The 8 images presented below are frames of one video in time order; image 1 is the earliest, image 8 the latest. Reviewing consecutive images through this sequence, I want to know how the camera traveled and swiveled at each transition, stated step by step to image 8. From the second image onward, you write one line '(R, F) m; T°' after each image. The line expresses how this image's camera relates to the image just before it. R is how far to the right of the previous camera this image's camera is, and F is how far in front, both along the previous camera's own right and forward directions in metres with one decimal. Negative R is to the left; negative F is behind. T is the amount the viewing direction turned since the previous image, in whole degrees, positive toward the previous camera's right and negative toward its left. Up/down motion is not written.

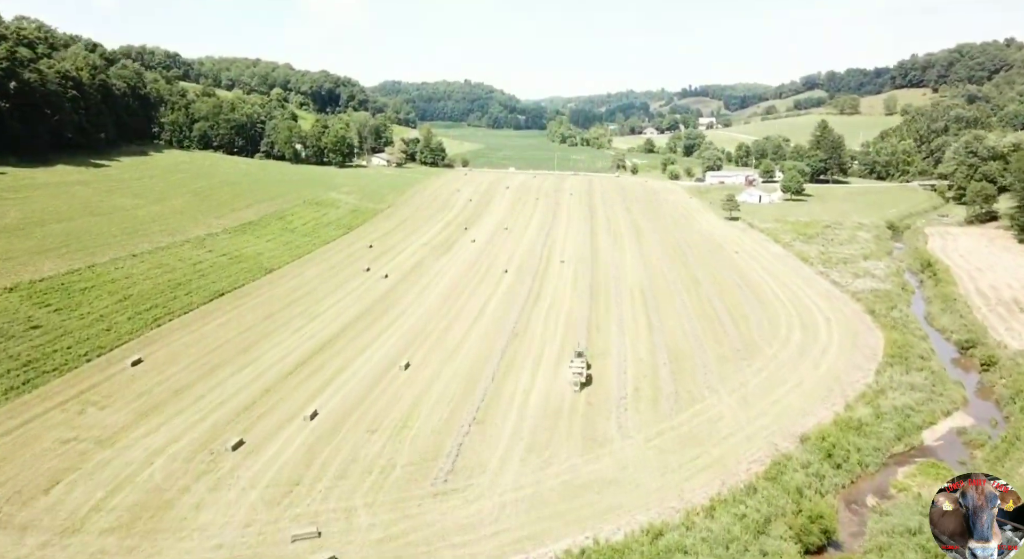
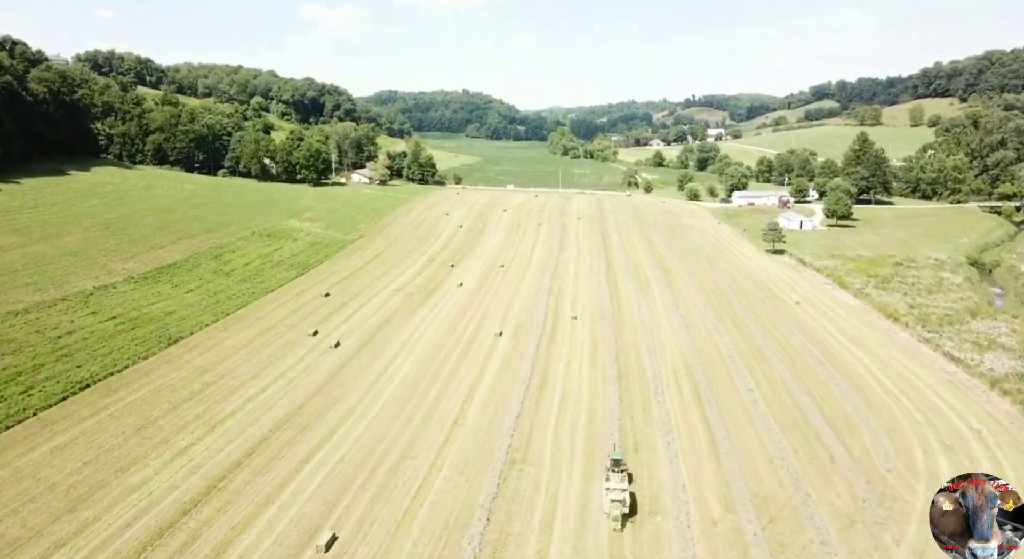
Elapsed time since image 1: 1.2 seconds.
(+0.2, +12.7) m; 0°
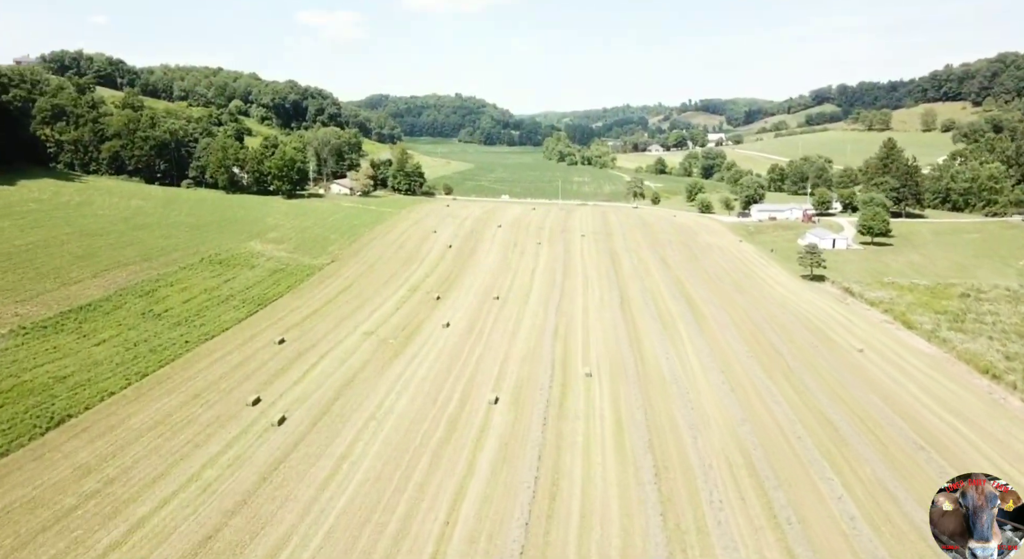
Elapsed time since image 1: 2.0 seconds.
(-0.2, +8.6) m; +1°
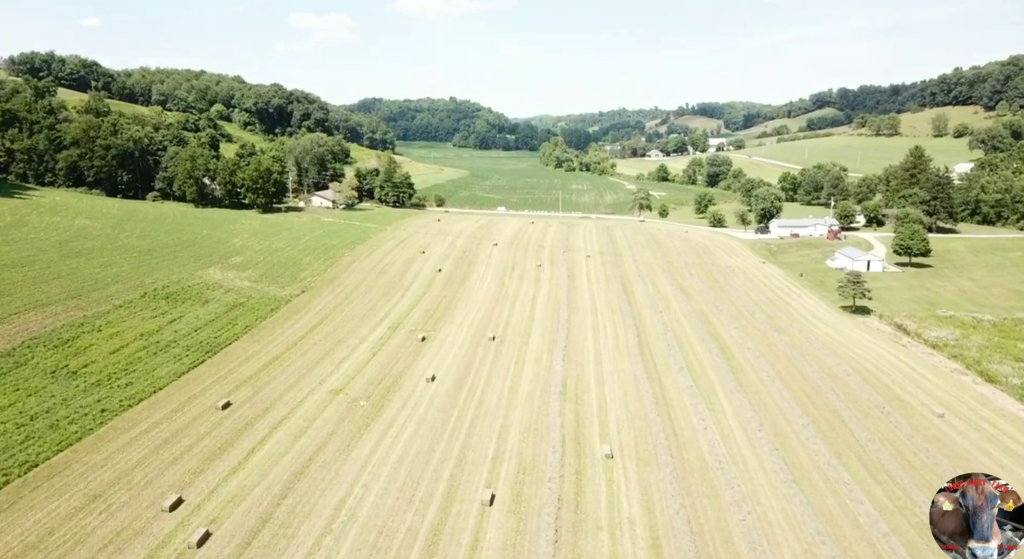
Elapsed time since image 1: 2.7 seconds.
(-0.2, +7.0) m; 0°
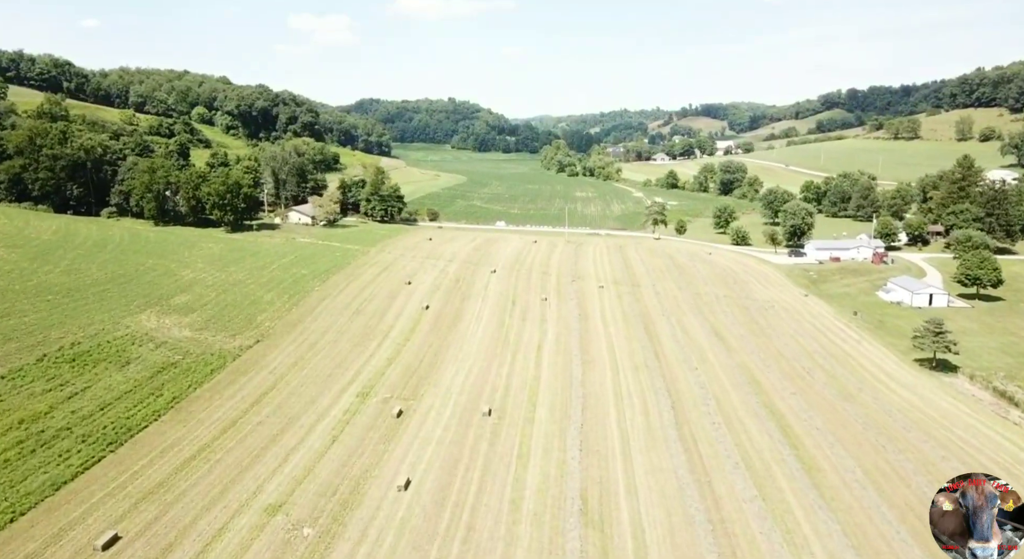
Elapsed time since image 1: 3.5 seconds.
(0.0, +8.6) m; 0°
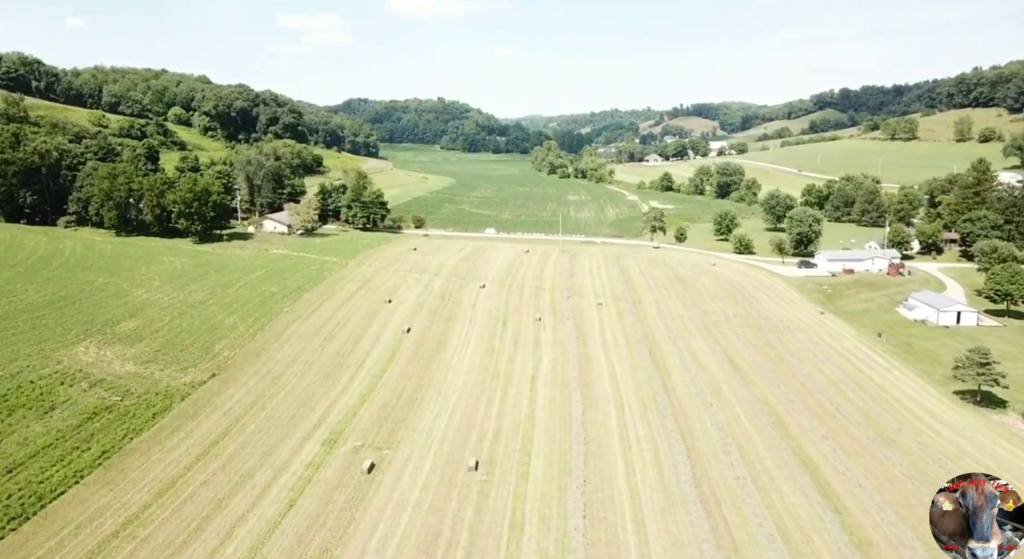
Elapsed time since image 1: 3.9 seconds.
(0.0, +4.5) m; +1°
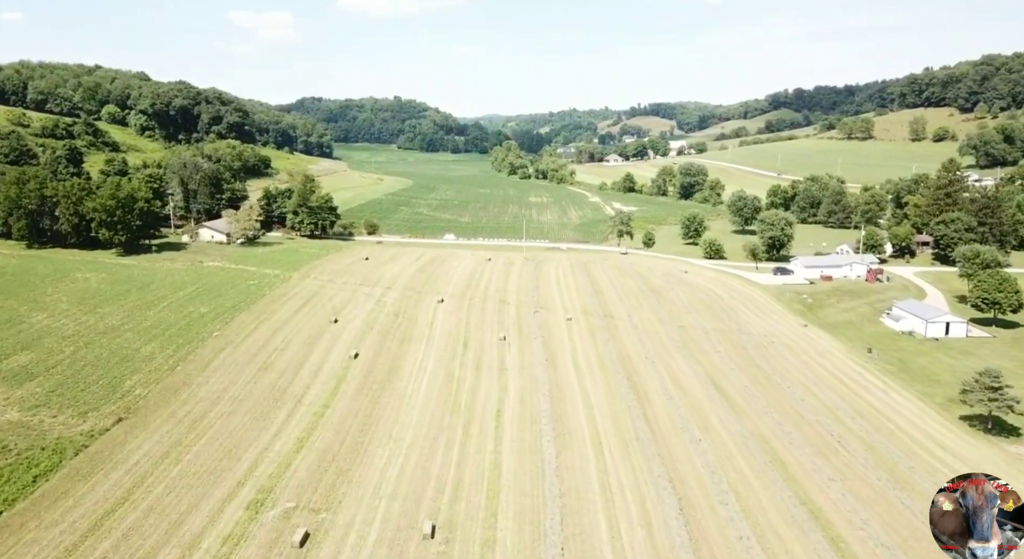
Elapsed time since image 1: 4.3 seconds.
(0.0, +4.4) m; +3°
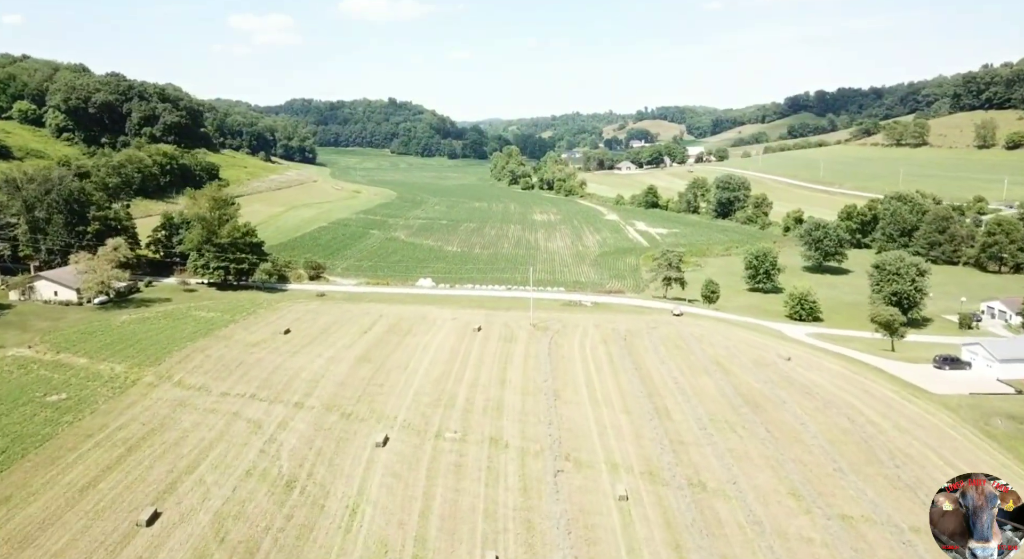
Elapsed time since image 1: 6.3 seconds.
(0.0, +21.8) m; 0°
